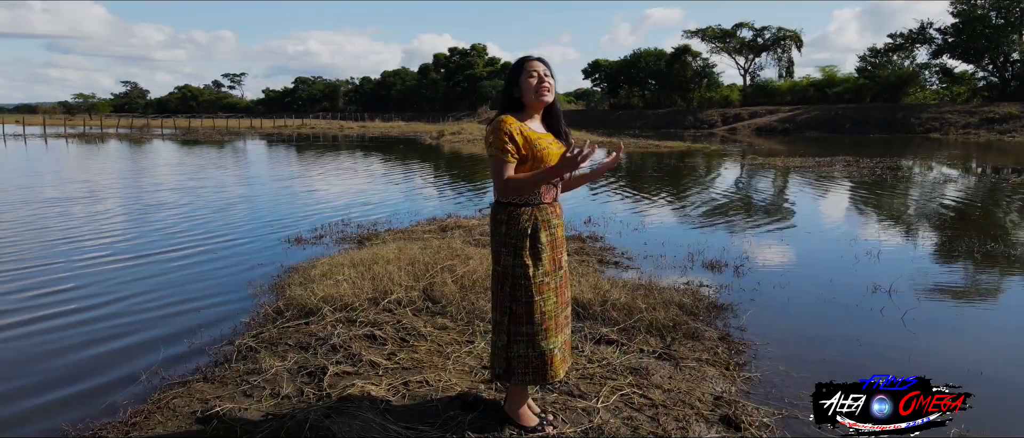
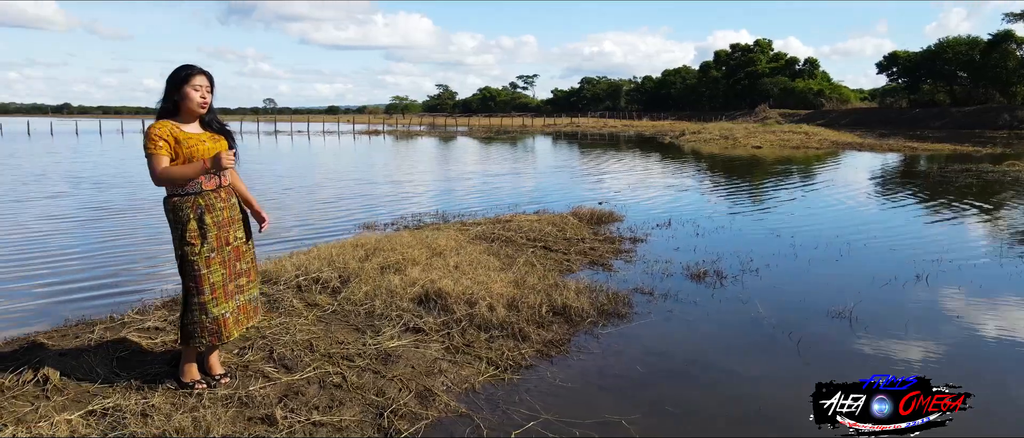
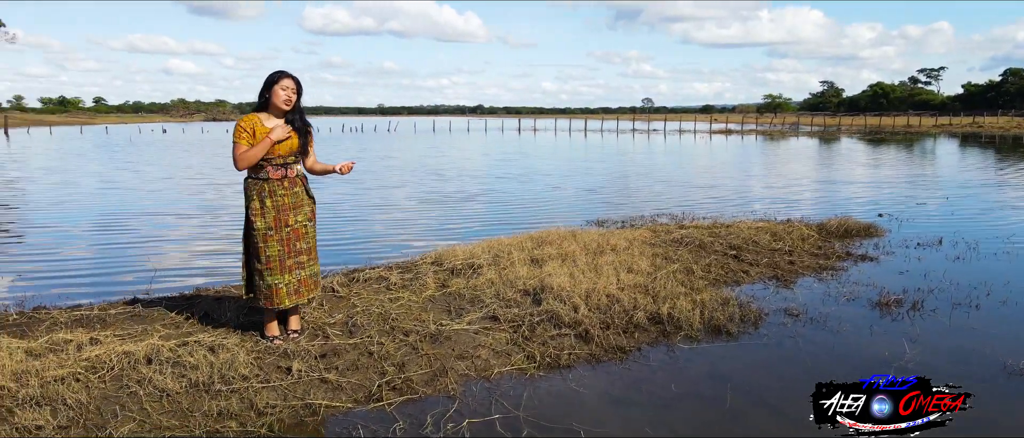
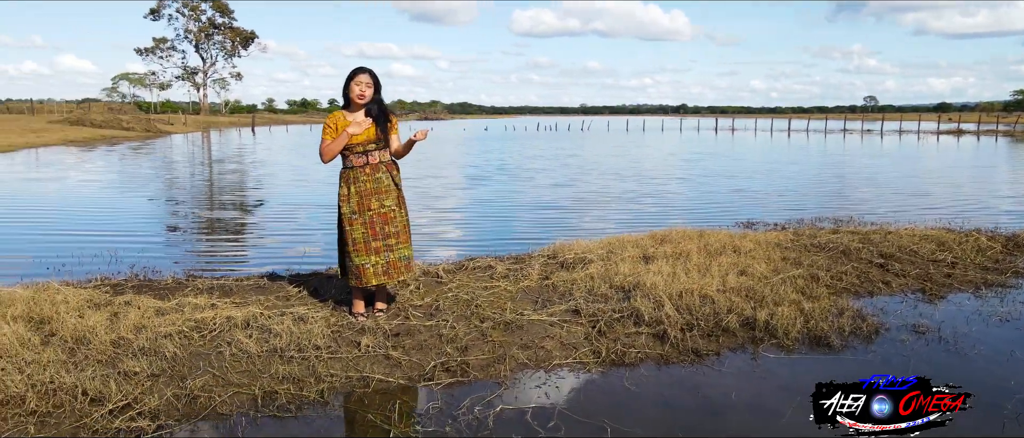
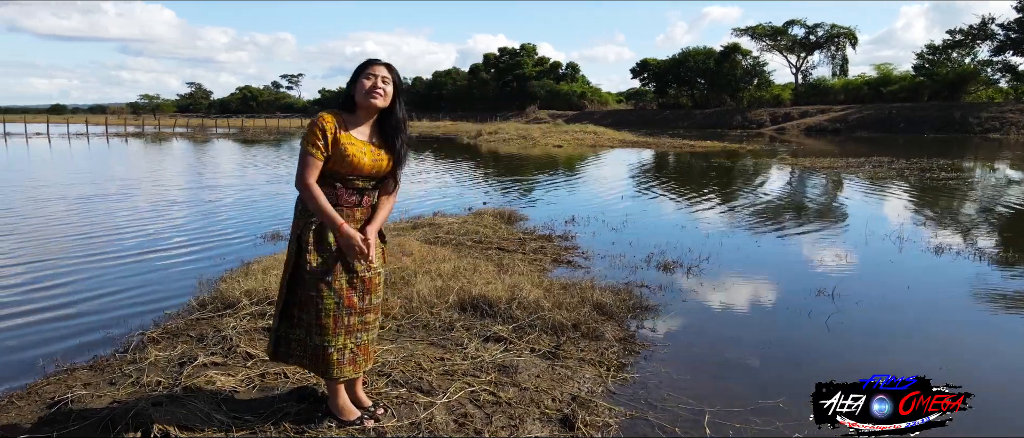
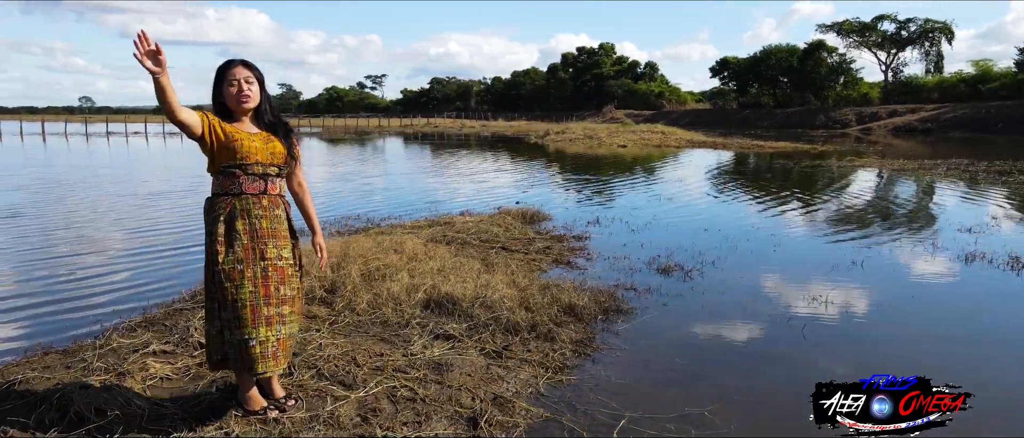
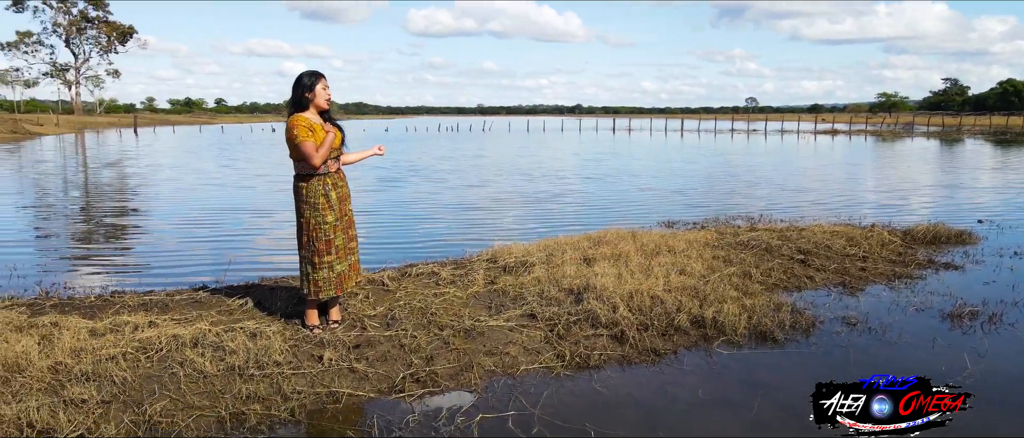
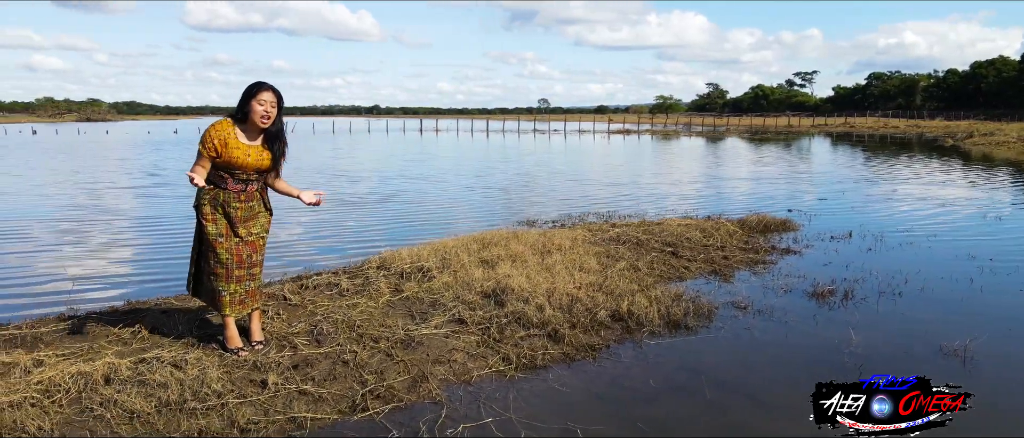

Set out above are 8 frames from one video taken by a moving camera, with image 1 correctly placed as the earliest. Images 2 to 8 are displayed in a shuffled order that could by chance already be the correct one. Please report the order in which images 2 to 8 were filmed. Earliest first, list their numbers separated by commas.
5, 6, 2, 8, 3, 7, 4
